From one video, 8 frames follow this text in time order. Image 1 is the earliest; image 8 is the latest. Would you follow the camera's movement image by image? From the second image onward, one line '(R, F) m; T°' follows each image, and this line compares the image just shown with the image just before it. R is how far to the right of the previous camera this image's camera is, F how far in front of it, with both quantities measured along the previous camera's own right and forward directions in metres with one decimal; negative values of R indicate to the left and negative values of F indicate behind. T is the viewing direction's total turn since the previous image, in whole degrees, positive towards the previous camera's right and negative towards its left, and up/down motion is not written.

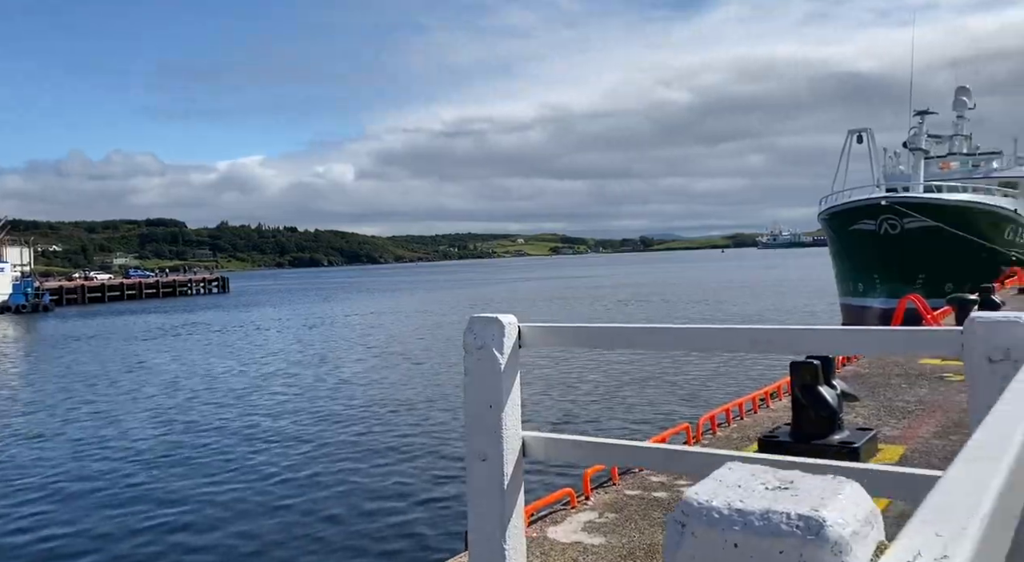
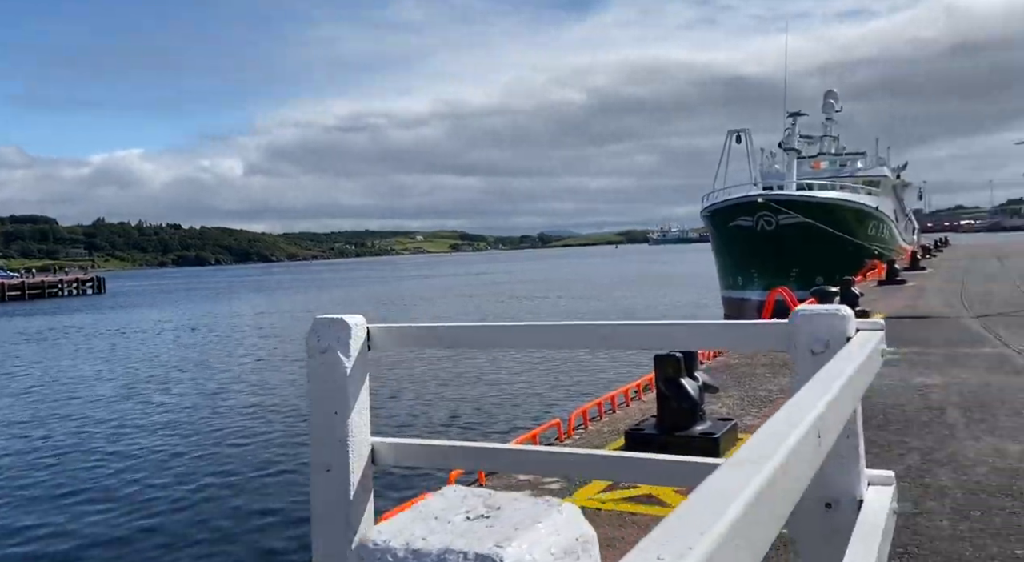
(+0.2, 0.0) m; +7°
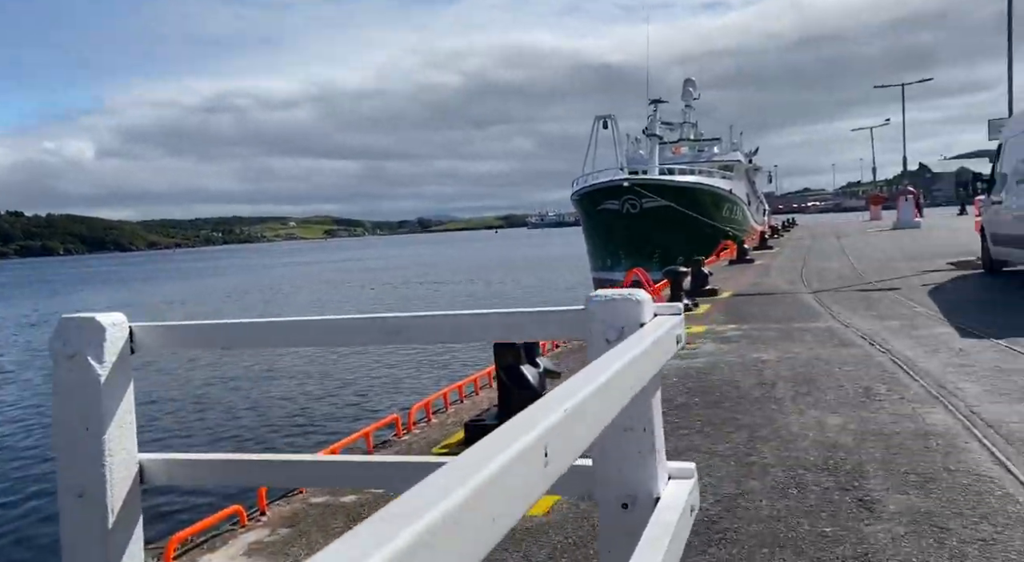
(+0.3, +0.2) m; +8°
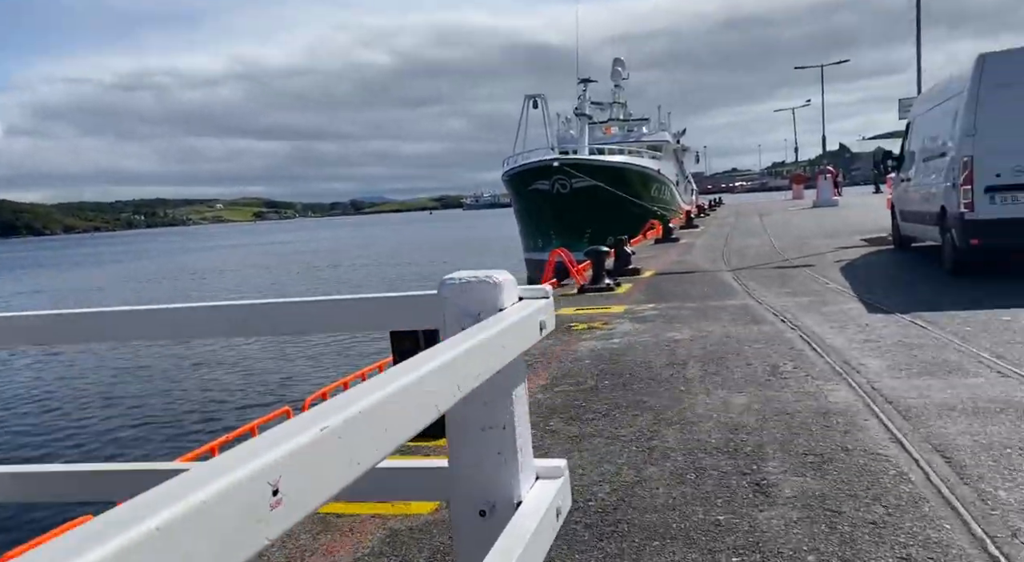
(+0.2, +0.2) m; +4°
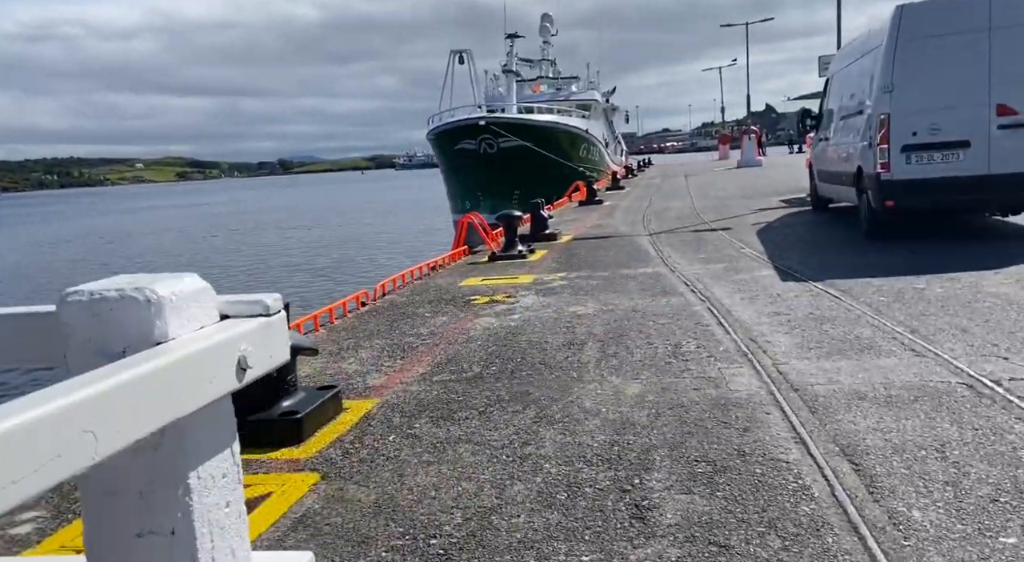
(+0.4, +0.7) m; +4°
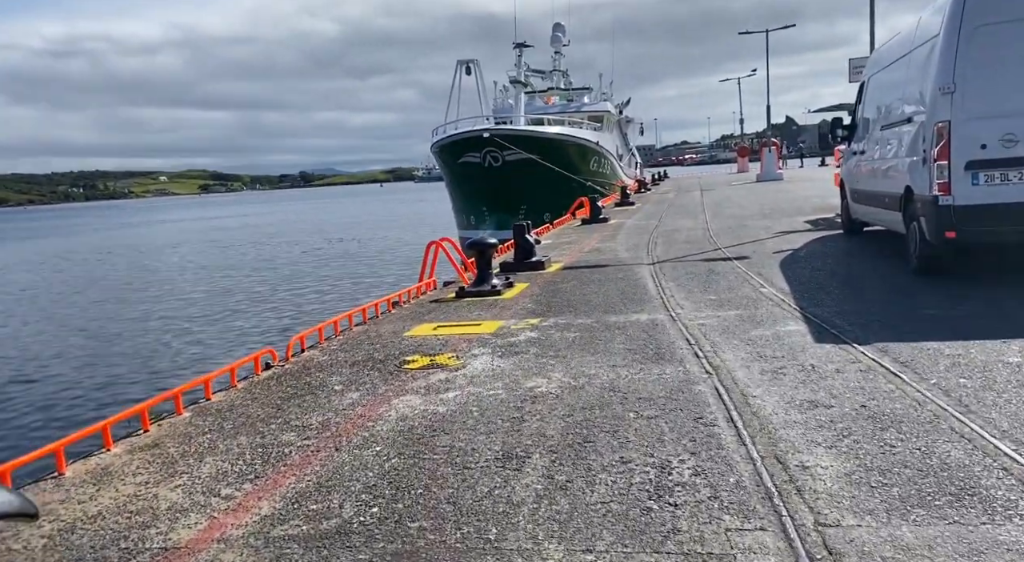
(+0.5, +2.1) m; -1°
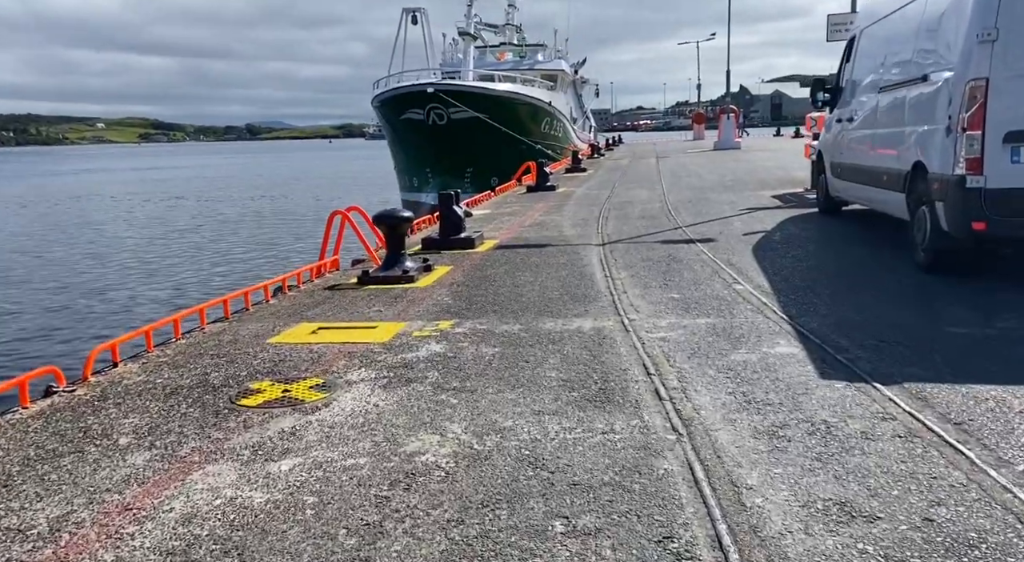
(+0.3, +2.0) m; +3°
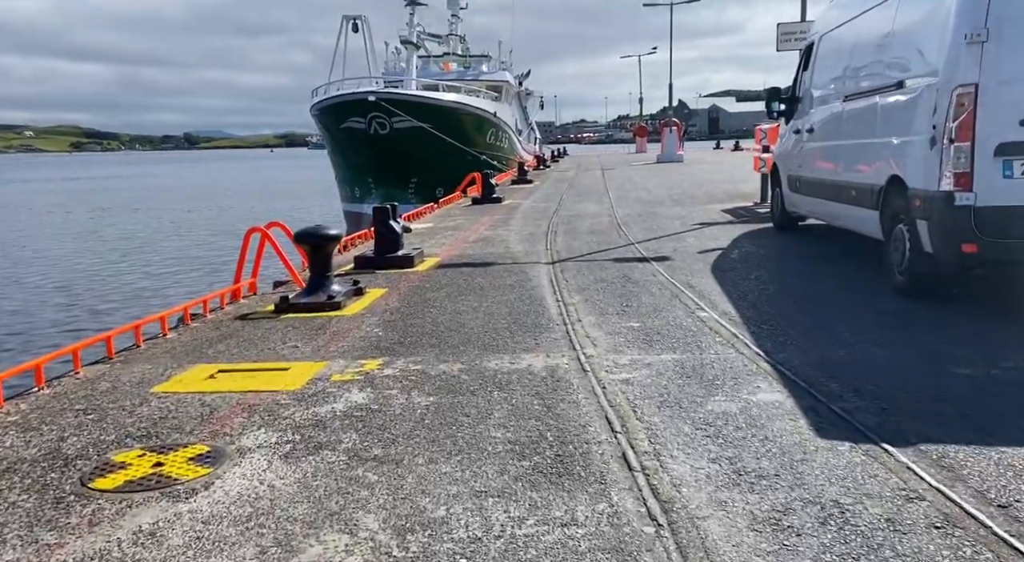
(+0.1, +0.9) m; +4°
